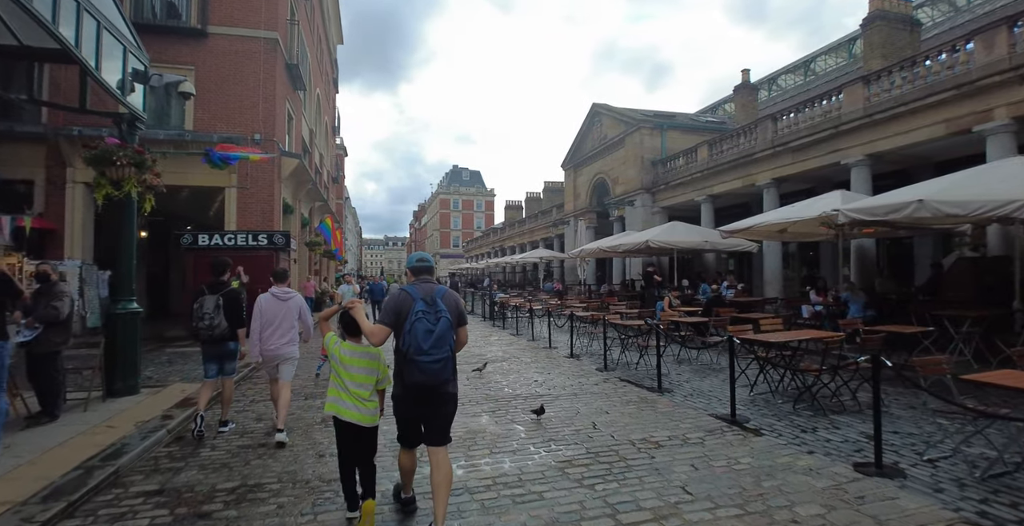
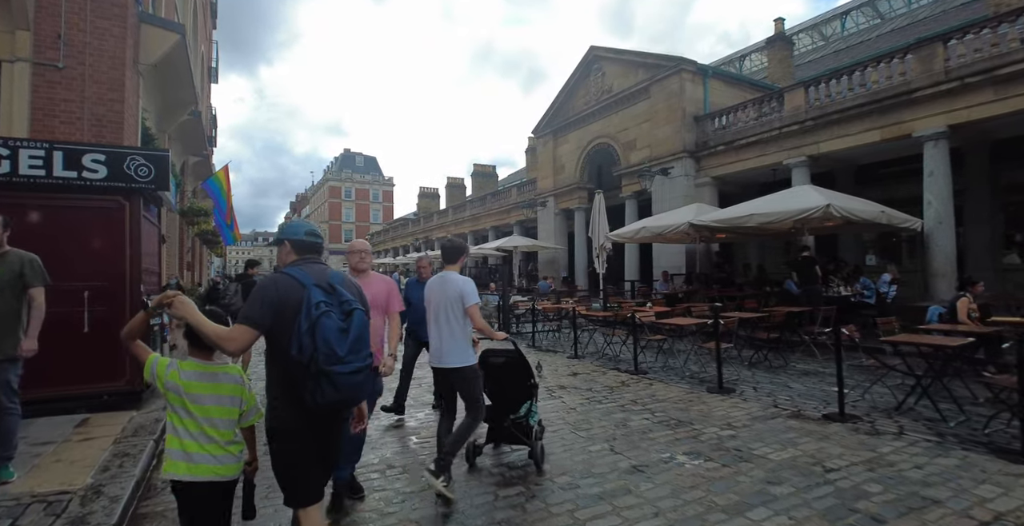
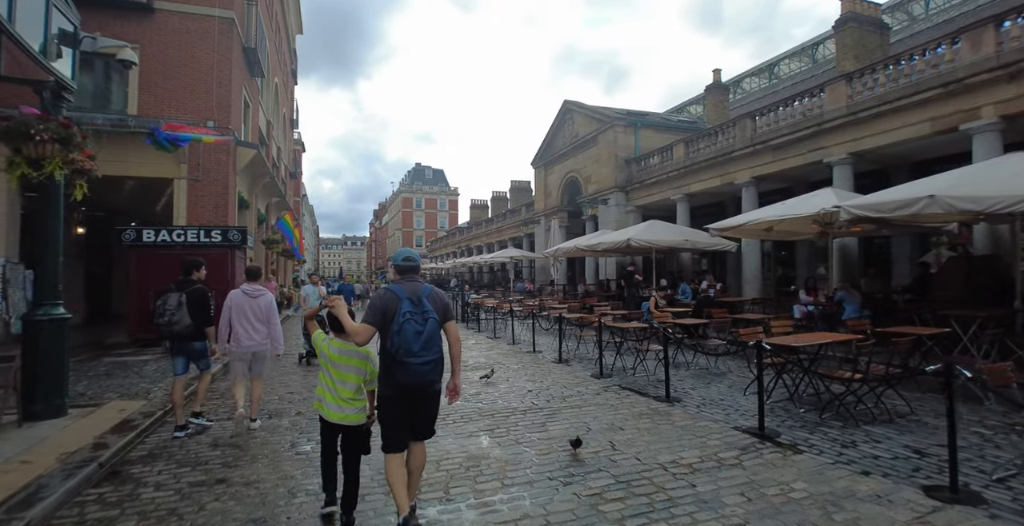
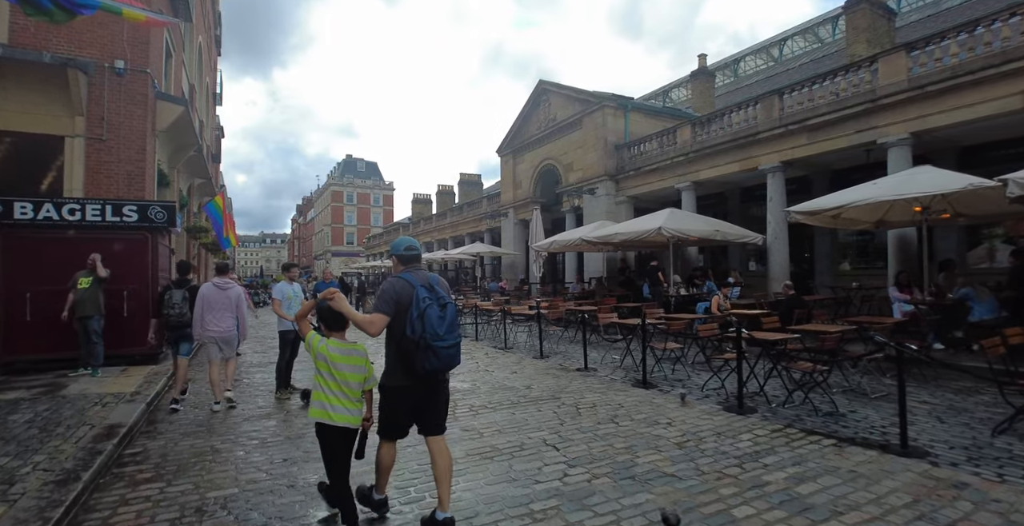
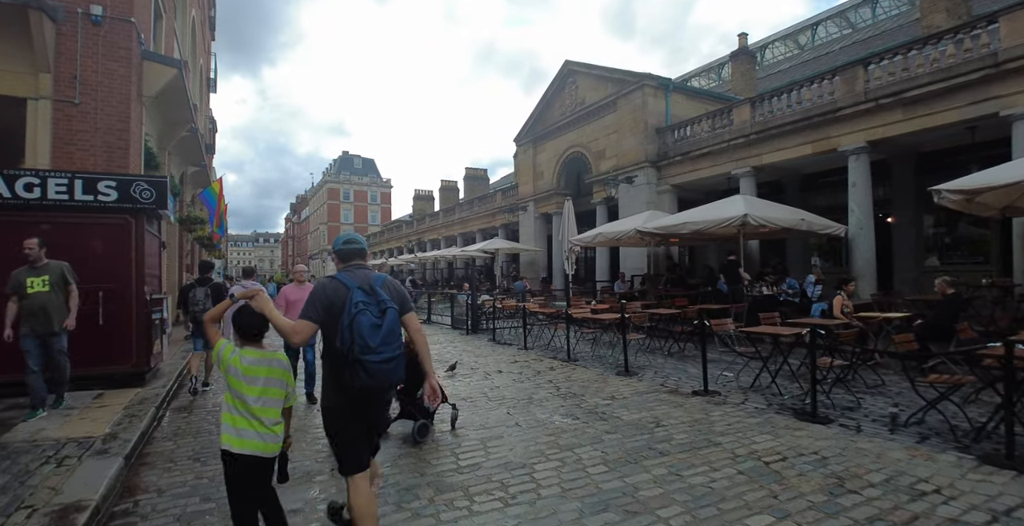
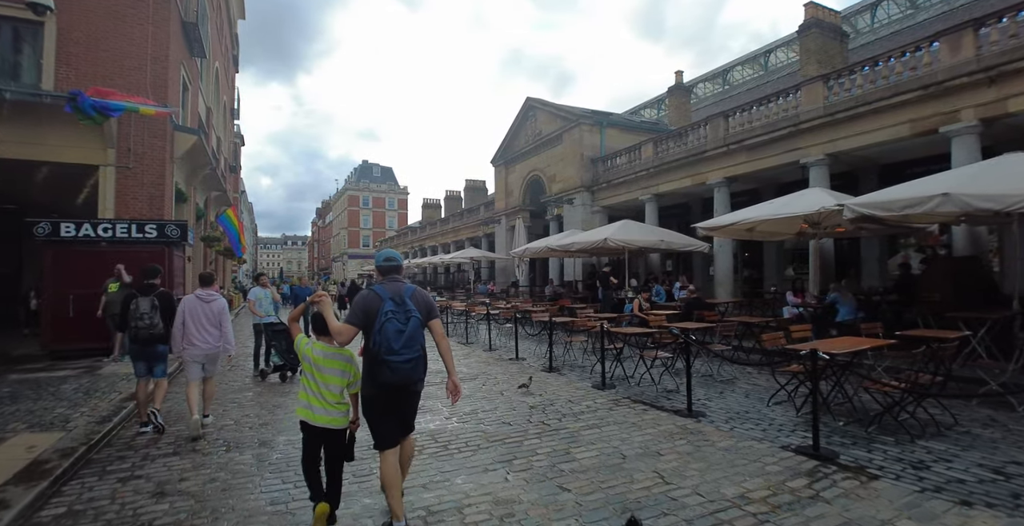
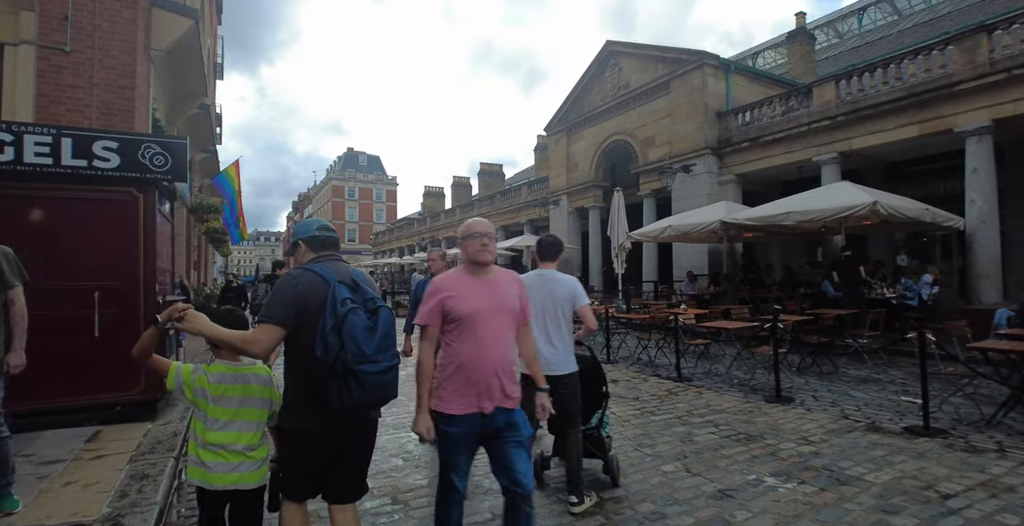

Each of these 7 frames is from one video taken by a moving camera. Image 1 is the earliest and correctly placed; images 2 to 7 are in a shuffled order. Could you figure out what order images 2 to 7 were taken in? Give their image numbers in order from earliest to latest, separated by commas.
3, 6, 4, 5, 2, 7
